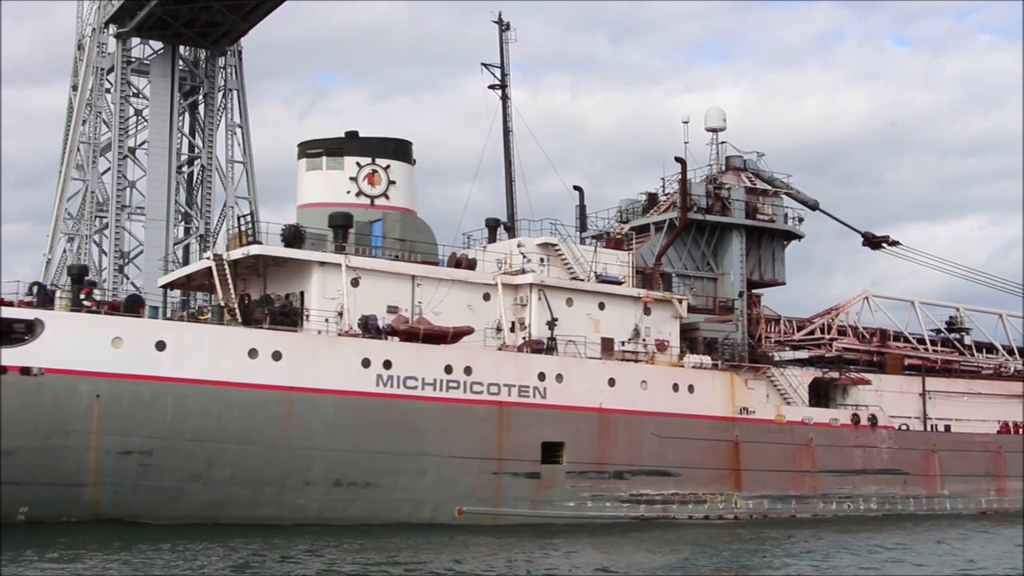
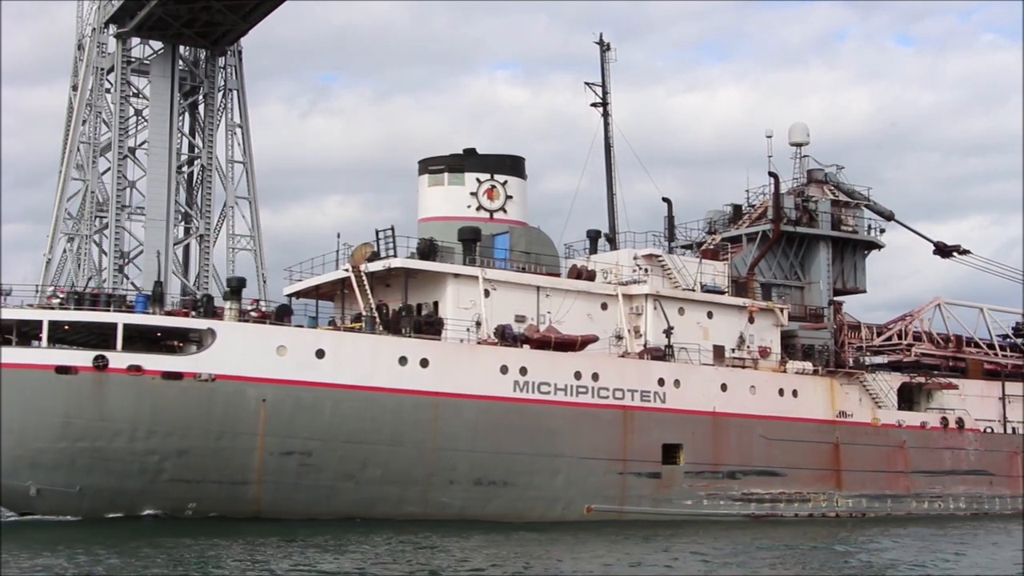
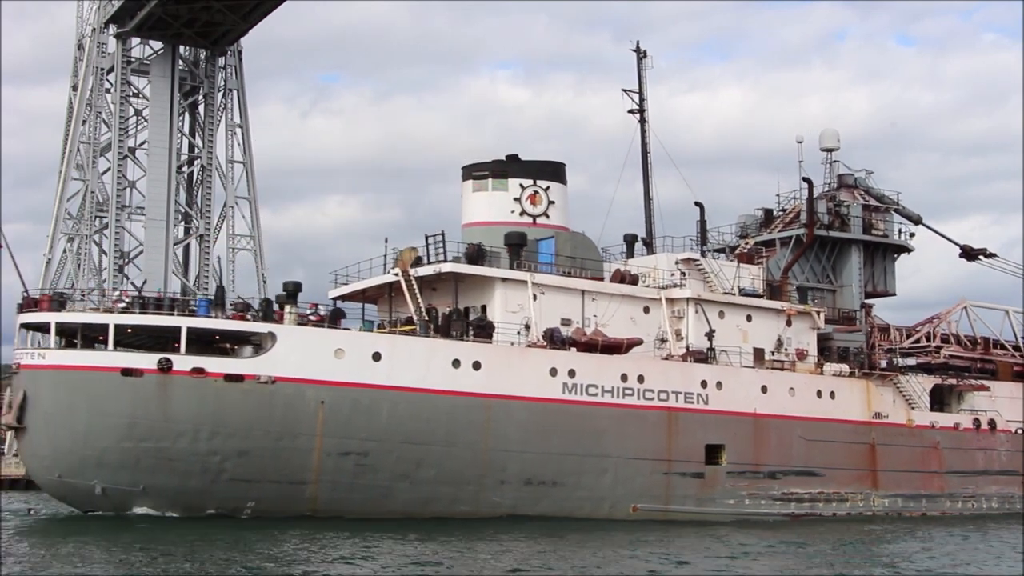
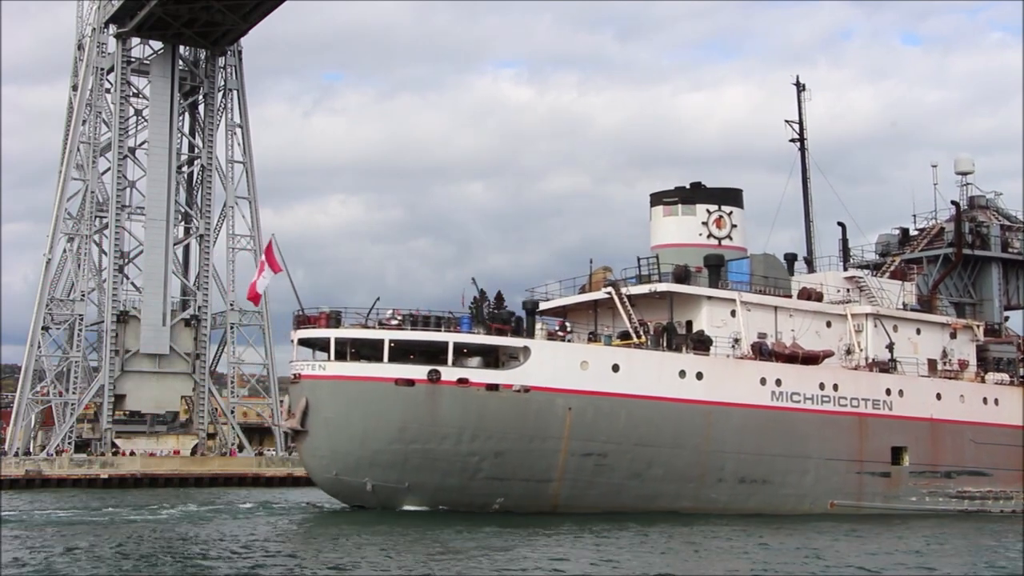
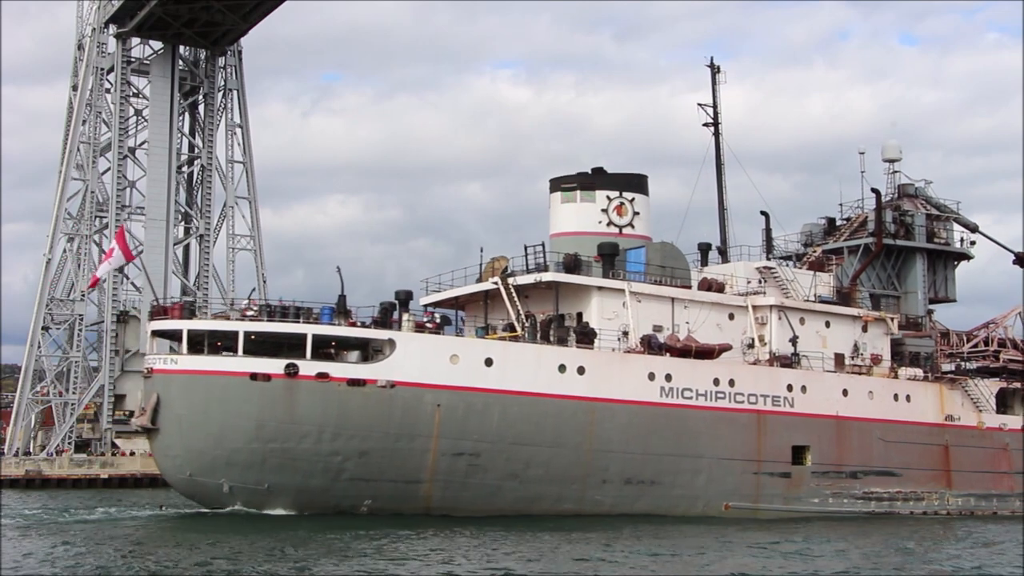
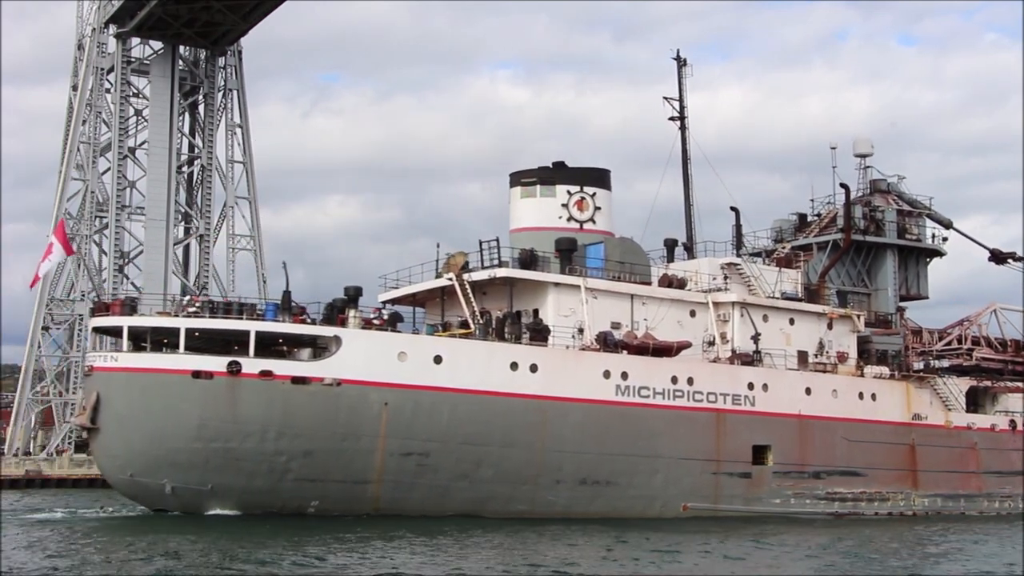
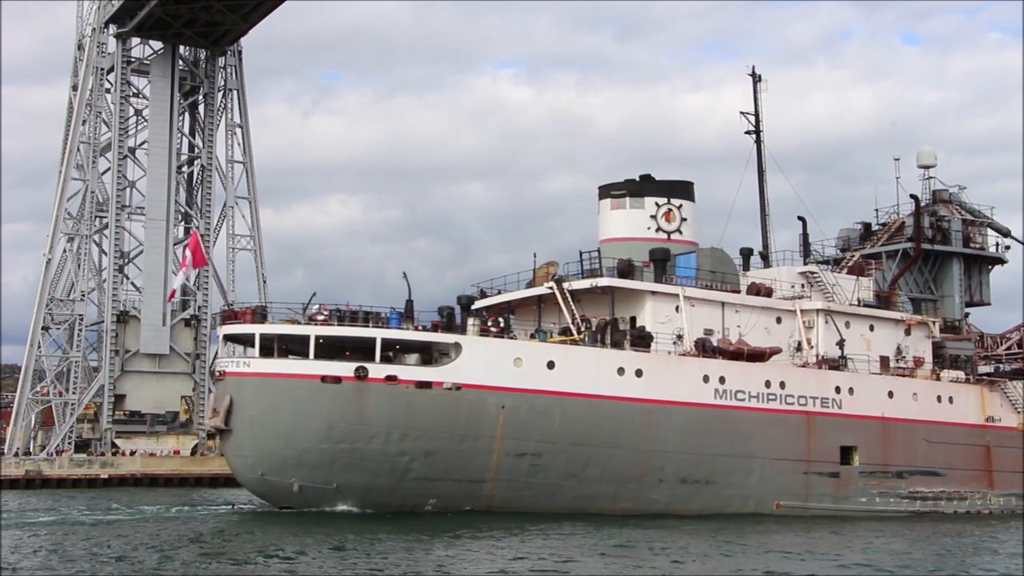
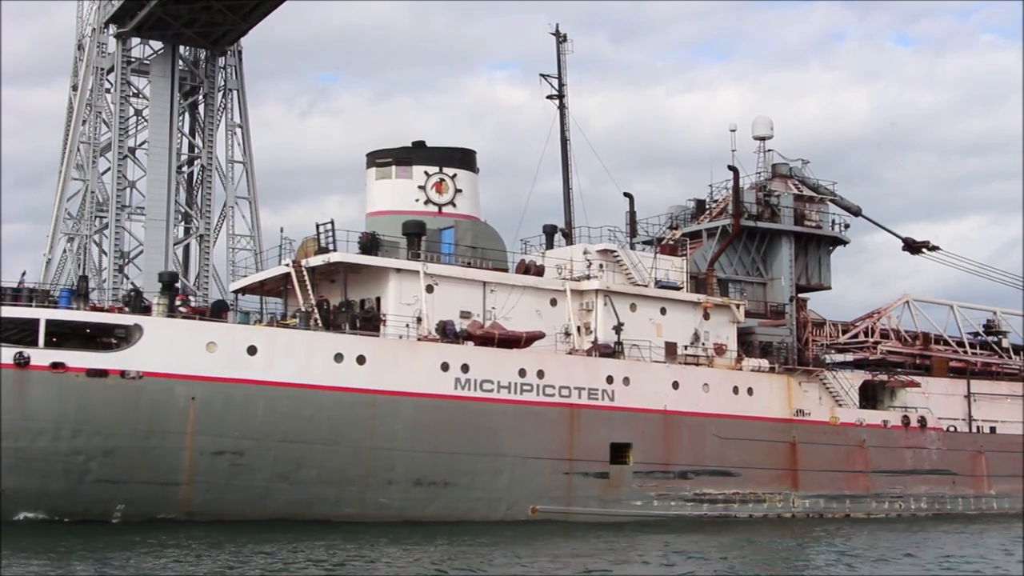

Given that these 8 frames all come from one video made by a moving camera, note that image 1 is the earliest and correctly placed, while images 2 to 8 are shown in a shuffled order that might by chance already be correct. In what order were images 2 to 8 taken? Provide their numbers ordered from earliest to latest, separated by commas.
8, 2, 3, 6, 5, 7, 4
